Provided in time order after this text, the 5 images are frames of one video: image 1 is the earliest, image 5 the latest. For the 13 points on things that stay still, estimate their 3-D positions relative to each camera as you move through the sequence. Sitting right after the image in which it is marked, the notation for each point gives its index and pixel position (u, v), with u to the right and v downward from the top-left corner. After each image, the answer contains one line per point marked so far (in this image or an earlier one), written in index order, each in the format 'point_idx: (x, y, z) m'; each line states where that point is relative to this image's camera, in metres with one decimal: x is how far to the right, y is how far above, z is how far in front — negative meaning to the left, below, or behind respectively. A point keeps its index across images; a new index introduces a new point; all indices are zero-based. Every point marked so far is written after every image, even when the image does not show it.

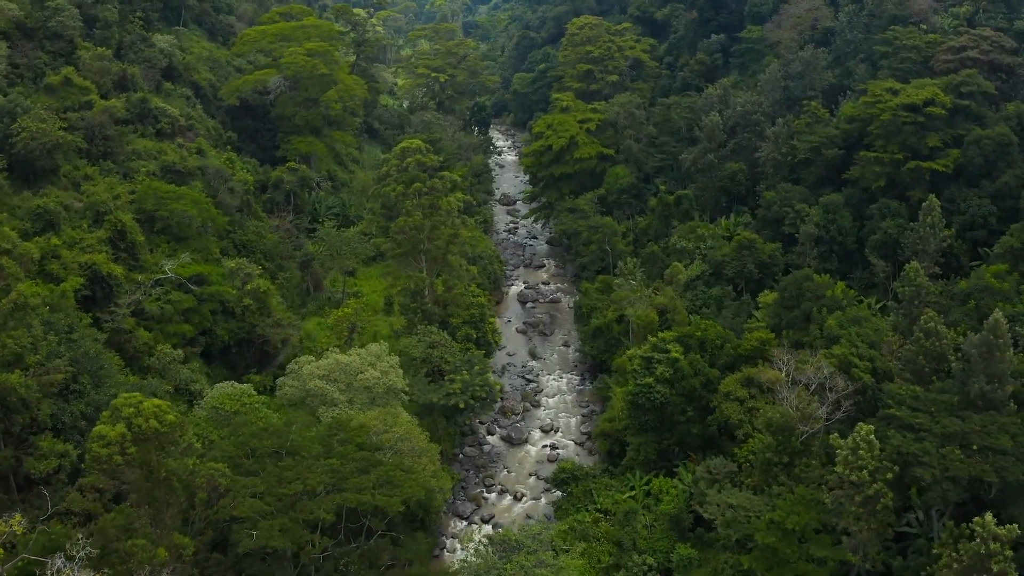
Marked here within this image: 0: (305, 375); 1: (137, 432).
0: (-5.4, -2.3, +19.9) m
1: (-6.9, -2.7, +14.0) m
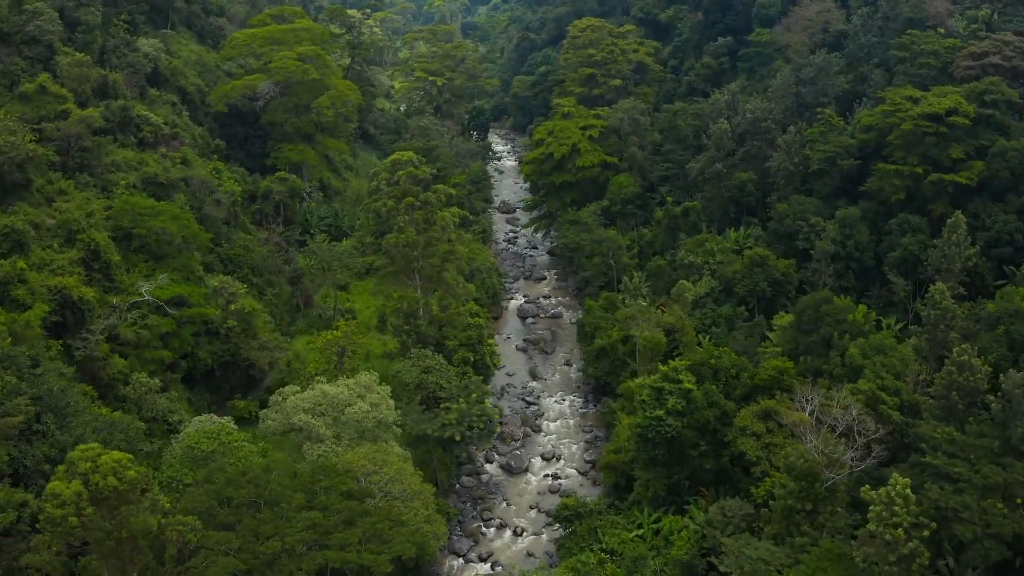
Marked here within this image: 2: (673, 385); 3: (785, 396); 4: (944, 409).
0: (-5.4, -2.9, +18.5) m
1: (-6.9, -3.3, +12.6) m
2: (+4.2, -2.5, +19.9) m
3: (+6.9, -2.8, +19.2) m
4: (+9.4, -2.6, +16.8) m
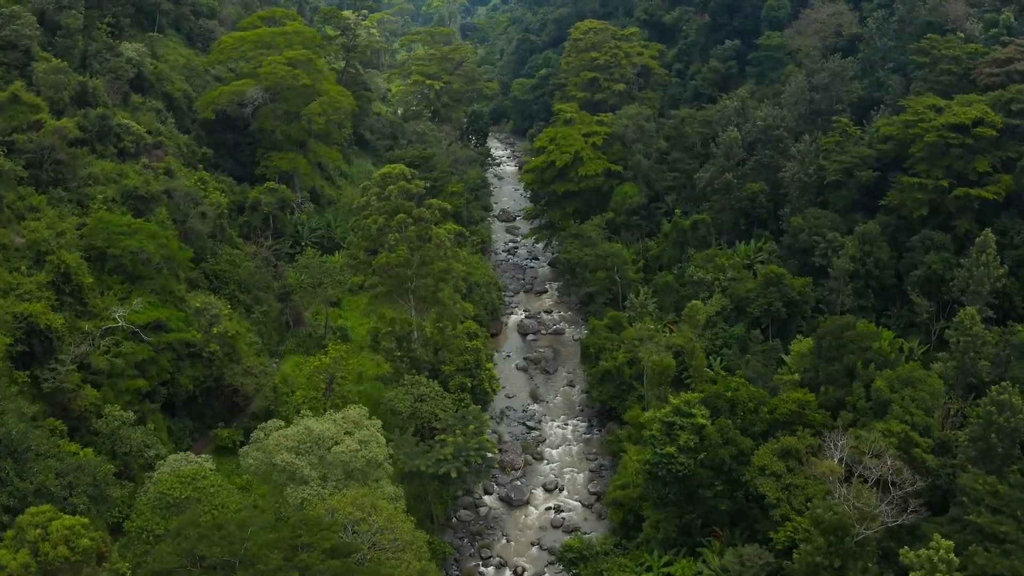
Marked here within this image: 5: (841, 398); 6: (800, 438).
0: (-5.4, -3.5, +17.1) m
1: (-6.9, -4.0, +11.2) m
2: (+4.2, -3.2, +18.5) m
3: (+6.9, -3.4, +17.9) m
4: (+9.4, -3.3, +15.4) m
5: (+8.1, -2.7, +18.9) m
6: (+6.6, -3.5, +17.7) m
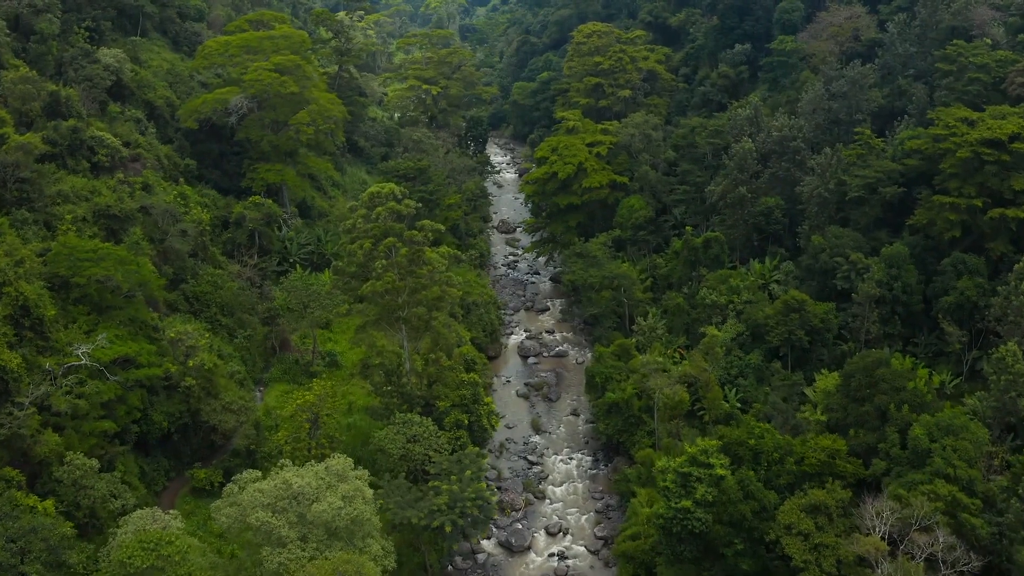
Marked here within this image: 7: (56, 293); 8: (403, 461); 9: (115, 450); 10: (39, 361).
0: (-5.3, -4.4, +15.5) m
1: (-6.9, -4.8, +9.6) m
2: (+4.2, -4.0, +16.8) m
3: (+6.9, -4.2, +16.2) m
4: (+9.4, -4.1, +13.7) m
5: (+8.1, -3.5, +17.3) m
6: (+6.6, -4.3, +16.1) m
7: (-11.8, -0.1, +19.9) m
8: (-2.7, -4.3, +19.3) m
9: (-9.7, -4.0, +18.6) m
10: (-11.1, -1.7, +18.1) m
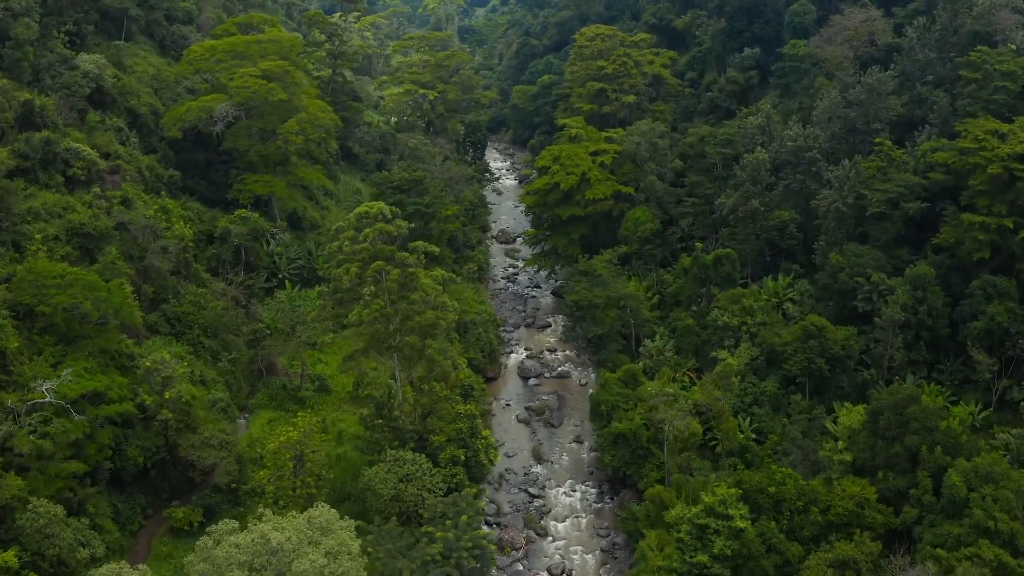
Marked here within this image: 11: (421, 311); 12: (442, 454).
0: (-5.3, -5.0, +14.1) m
1: (-6.9, -5.5, +8.2) m
2: (+4.2, -4.6, +15.4) m
3: (+6.9, -4.9, +14.8) m
4: (+9.4, -4.7, +12.3) m
5: (+8.1, -4.2, +15.9) m
6: (+6.6, -4.9, +14.7) m
7: (-11.8, -0.8, +18.5) m
8: (-2.7, -5.0, +17.9) m
9: (-9.7, -4.6, +17.3) m
10: (-11.2, -2.4, +16.8) m
11: (-2.3, -0.6, +19.7) m
12: (-1.8, -4.2, +19.6) m
